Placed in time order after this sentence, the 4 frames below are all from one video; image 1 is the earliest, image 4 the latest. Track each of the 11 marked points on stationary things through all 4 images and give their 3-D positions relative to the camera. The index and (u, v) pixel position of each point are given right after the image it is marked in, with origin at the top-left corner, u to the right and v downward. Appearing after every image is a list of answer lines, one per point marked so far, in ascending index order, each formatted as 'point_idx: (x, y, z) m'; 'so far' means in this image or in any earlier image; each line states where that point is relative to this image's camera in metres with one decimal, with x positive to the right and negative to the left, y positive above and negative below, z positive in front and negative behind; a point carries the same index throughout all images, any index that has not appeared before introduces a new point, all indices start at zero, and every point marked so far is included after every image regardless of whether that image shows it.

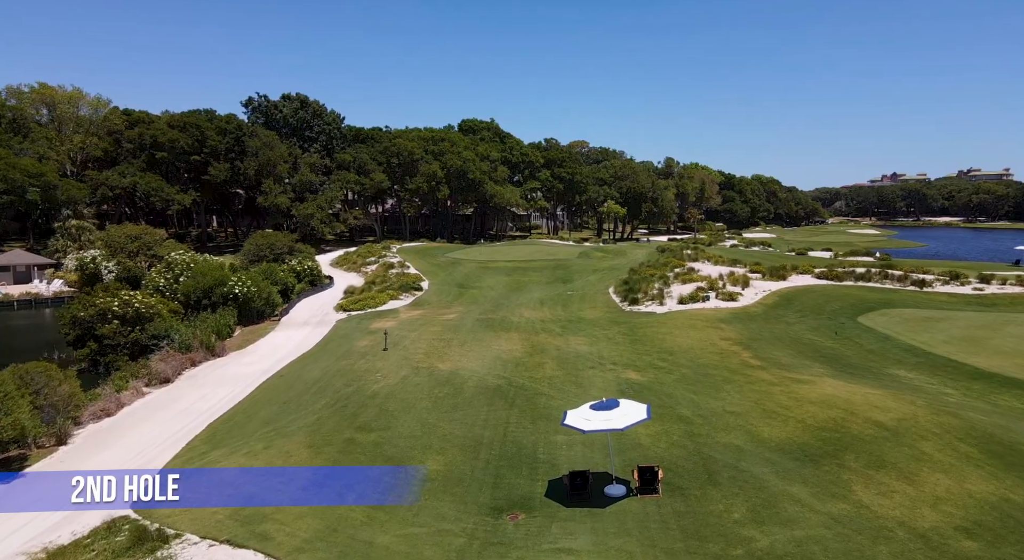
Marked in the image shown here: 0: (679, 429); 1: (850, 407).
0: (+4.1, -3.6, +14.5) m
1: (+8.3, -3.1, +14.5) m
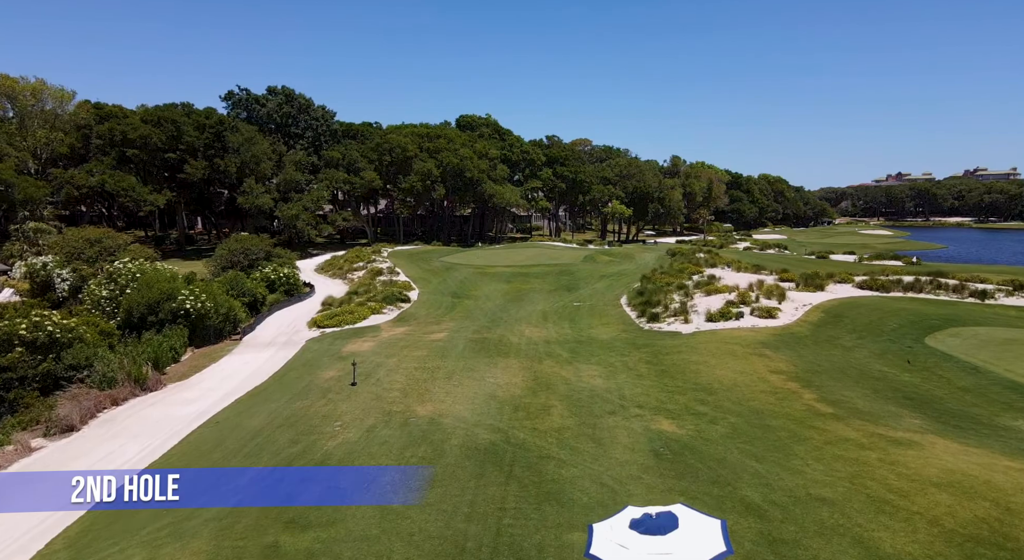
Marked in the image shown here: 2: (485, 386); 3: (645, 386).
0: (+4.0, -4.2, +10.0) m
1: (+8.2, -3.7, +10.0) m
2: (-0.8, -3.3, +18.9) m
3: (+4.0, -3.2, +18.0) m
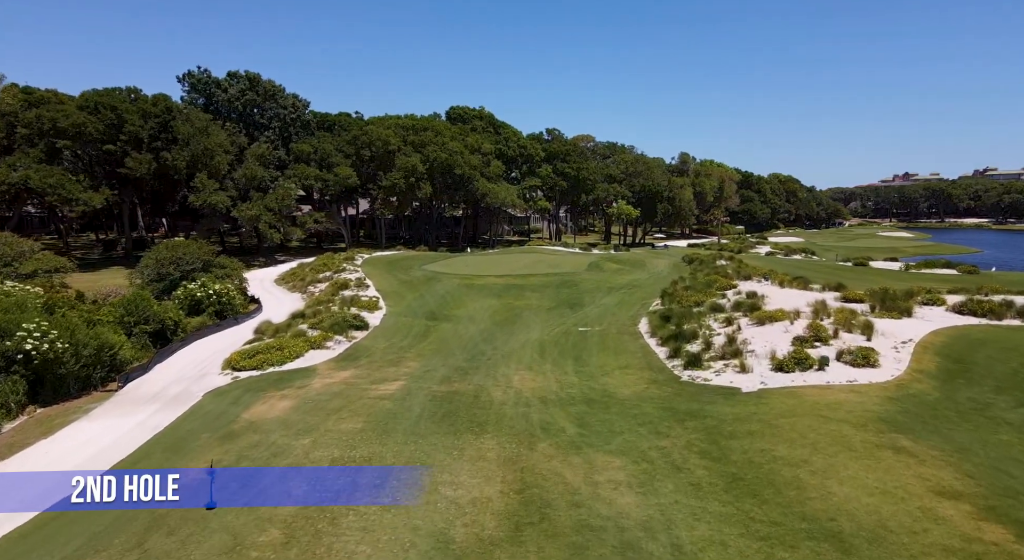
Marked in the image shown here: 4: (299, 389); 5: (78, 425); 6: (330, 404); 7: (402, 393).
0: (+3.5, -5.1, +2.2) m
1: (+7.6, -4.5, +2.2) m
2: (-1.4, -4.2, +11.1) m
3: (+3.5, -4.1, +10.2) m
4: (-6.8, -3.4, +19.0) m
5: (-12.5, -4.1, +17.5) m
6: (-5.3, -3.6, +17.3) m
7: (-3.4, -3.5, +18.4) m
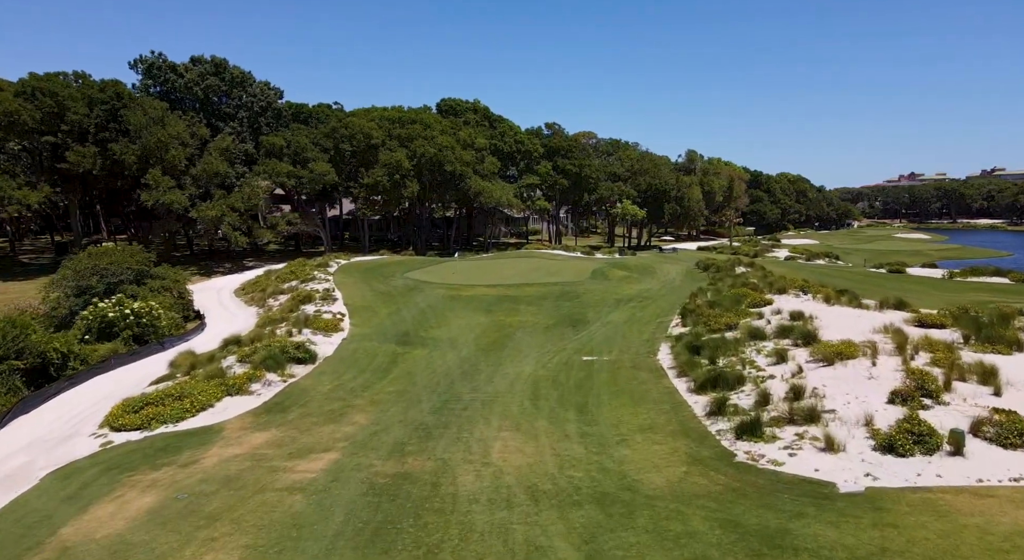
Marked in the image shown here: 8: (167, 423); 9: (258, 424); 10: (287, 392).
0: (+2.9, -5.7, -3.7) m
1: (+7.1, -5.2, -3.7) m
2: (-1.9, -4.9, +5.2) m
3: (+3.0, -4.8, +4.4) m
4: (-7.3, -4.1, +13.2) m
5: (-13.0, -4.8, +11.6) m
6: (-5.8, -4.3, +11.5) m
7: (-3.9, -4.2, +12.6) m
8: (-9.0, -3.7, +15.8) m
9: (-6.7, -3.8, +15.8) m
10: (-6.9, -3.4, +18.2) m
